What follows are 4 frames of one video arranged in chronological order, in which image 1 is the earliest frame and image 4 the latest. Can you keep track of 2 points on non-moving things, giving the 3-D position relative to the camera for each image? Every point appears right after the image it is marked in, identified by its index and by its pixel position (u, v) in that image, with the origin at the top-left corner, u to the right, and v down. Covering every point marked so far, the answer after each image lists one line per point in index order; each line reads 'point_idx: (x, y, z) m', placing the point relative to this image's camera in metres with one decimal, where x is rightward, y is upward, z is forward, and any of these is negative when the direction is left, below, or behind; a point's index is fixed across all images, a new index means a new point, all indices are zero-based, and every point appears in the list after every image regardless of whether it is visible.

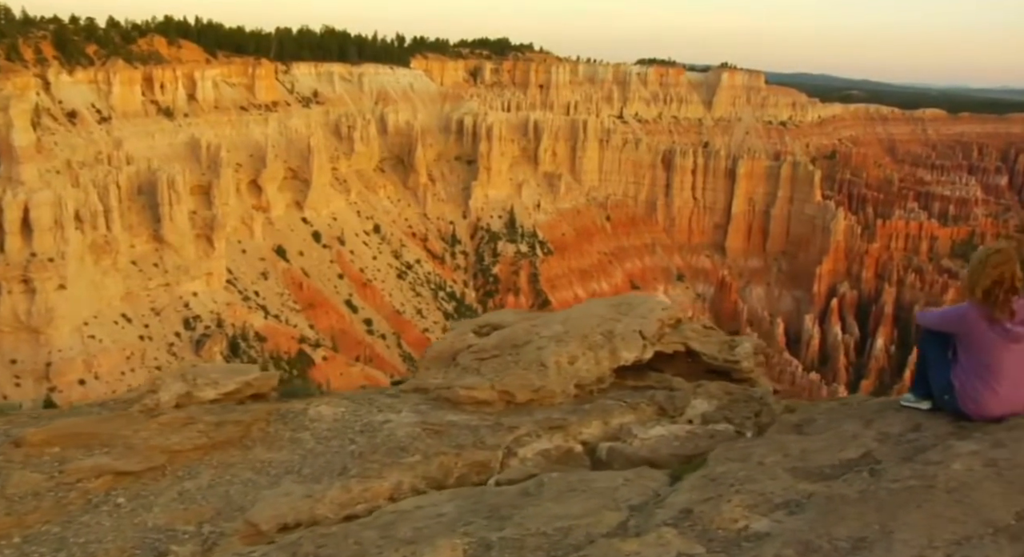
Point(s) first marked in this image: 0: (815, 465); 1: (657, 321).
0: (+1.9, -1.2, +5.0) m
1: (+1.6, -0.5, +8.6) m
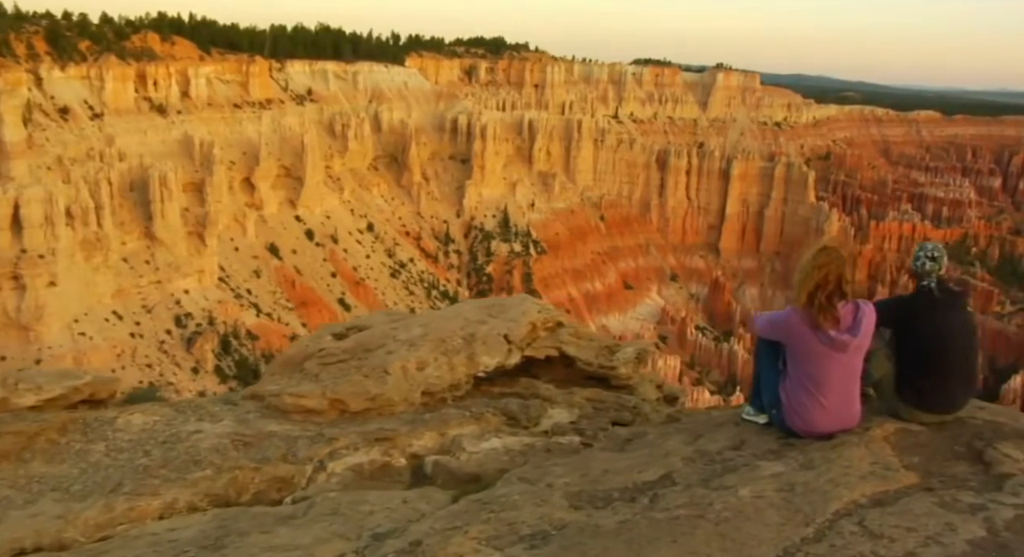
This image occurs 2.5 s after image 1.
0: (+0.5, -1.2, +4.5) m
1: (+0.2, -0.5, +8.0) m
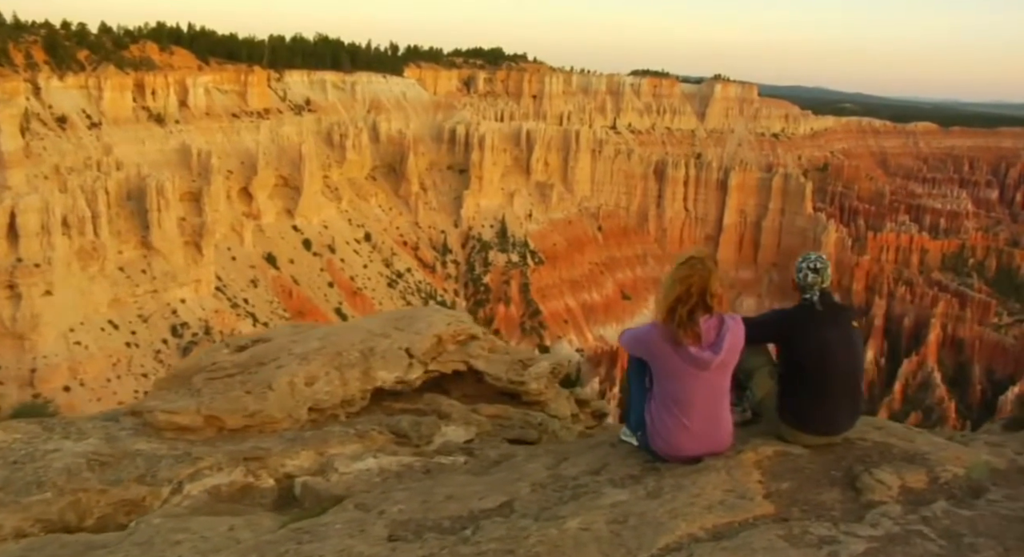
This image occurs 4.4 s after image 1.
0: (-0.4, -1.3, +4.1) m
1: (-0.8, -0.6, +7.7) m
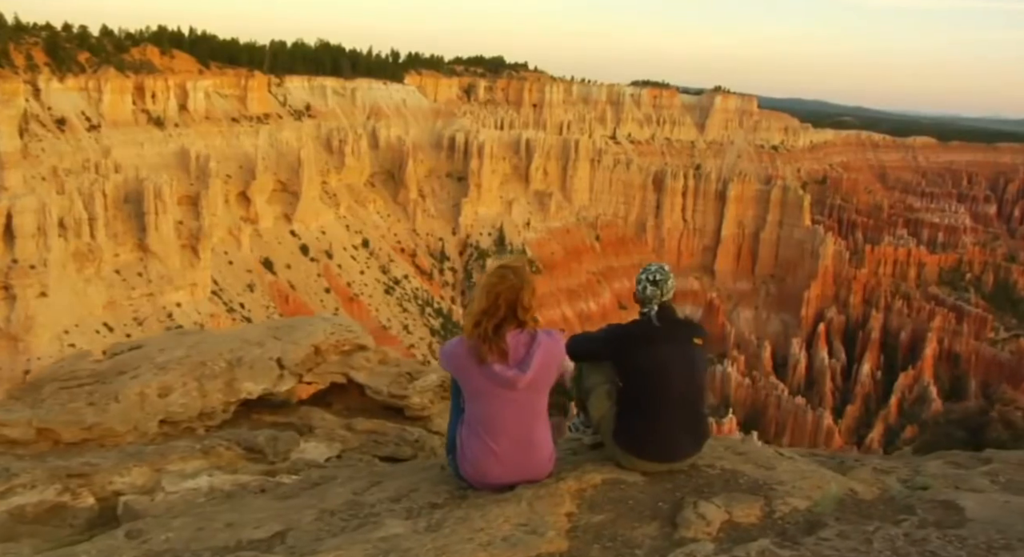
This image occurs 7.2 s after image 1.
0: (-1.5, -1.3, +3.7) m
1: (-1.9, -0.6, +7.3) m
